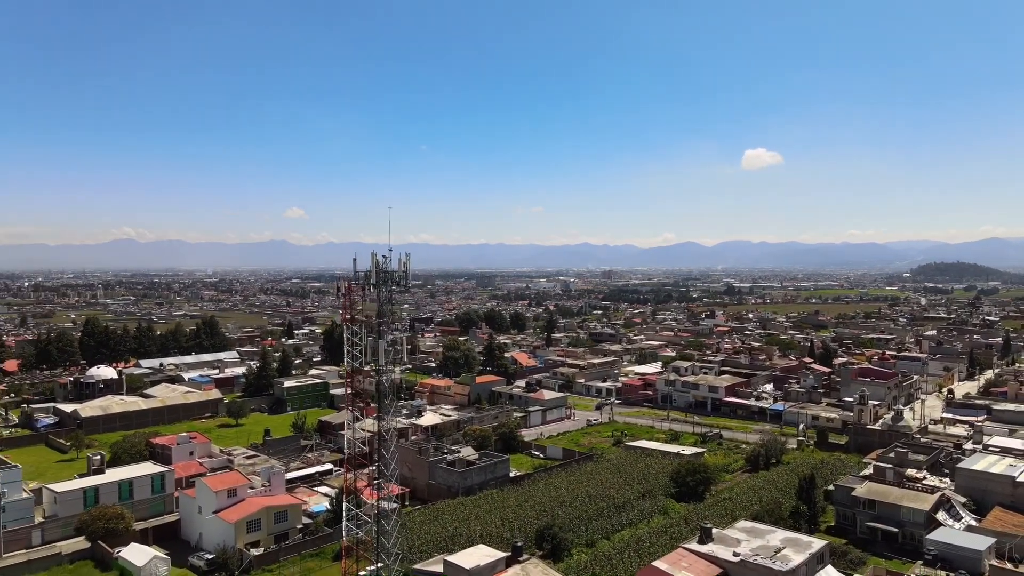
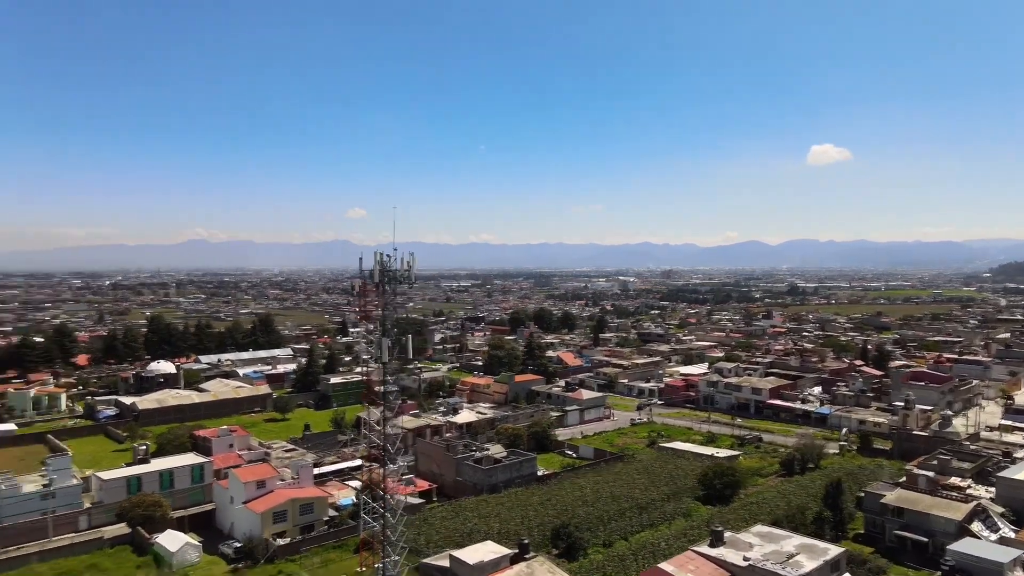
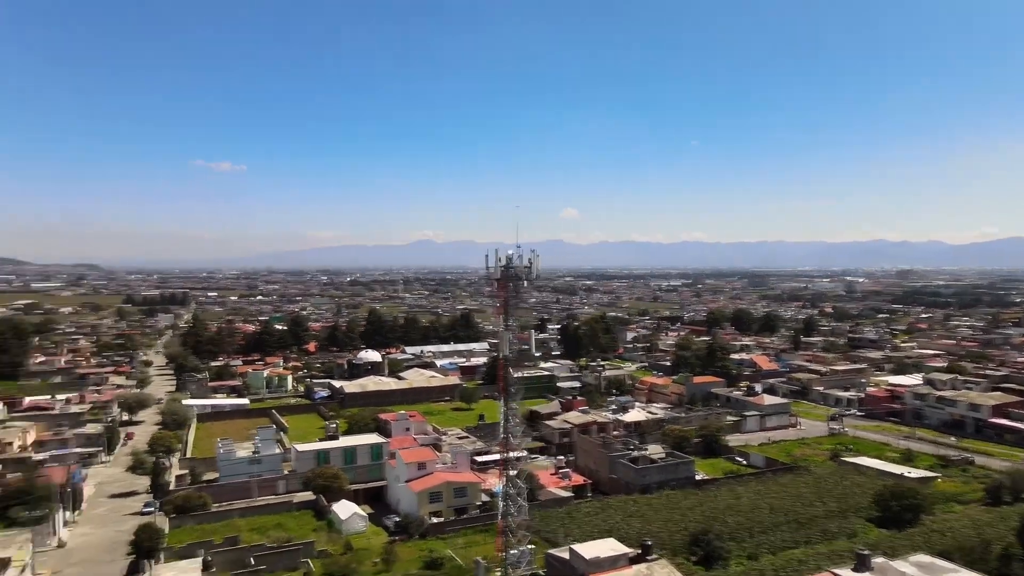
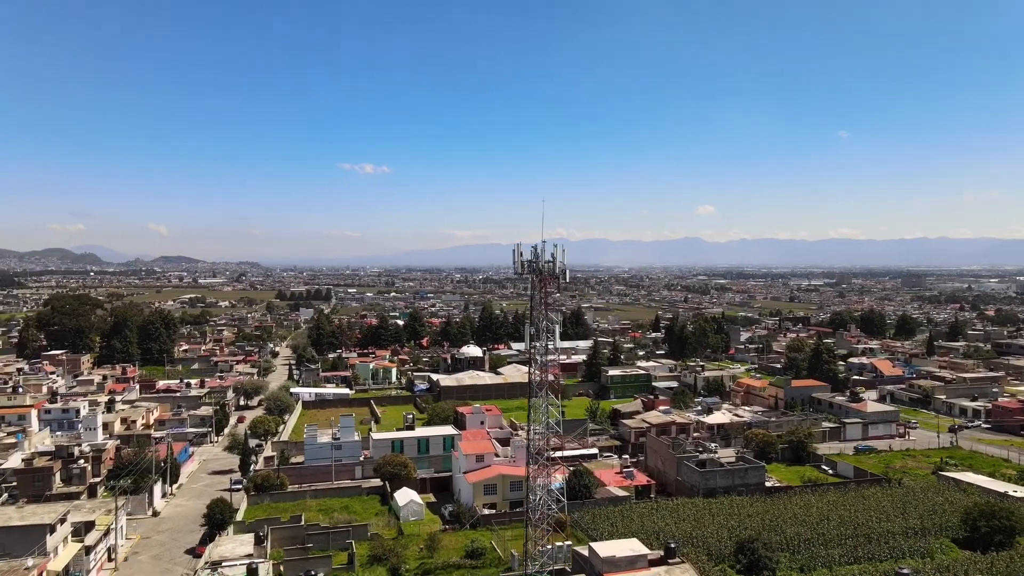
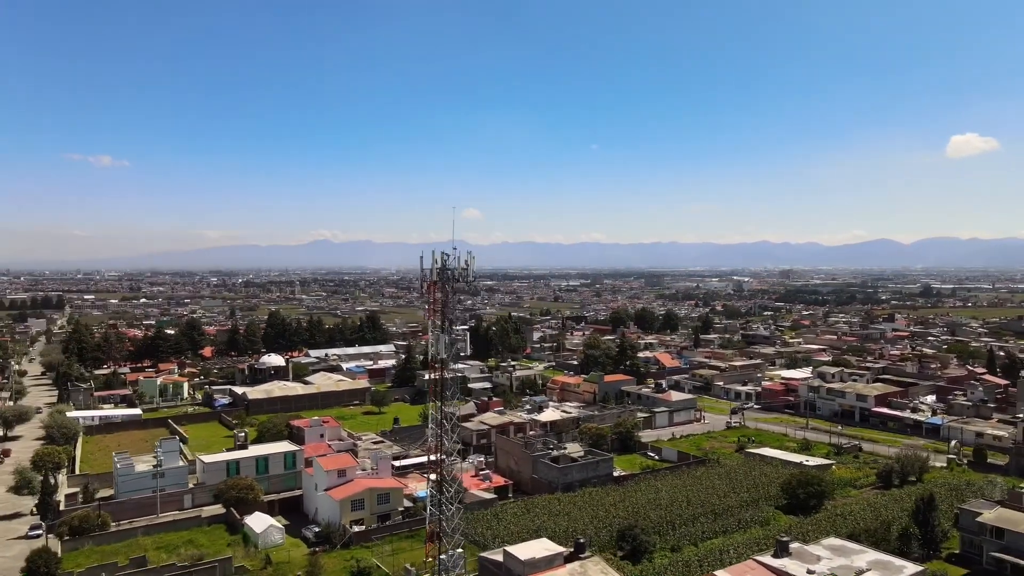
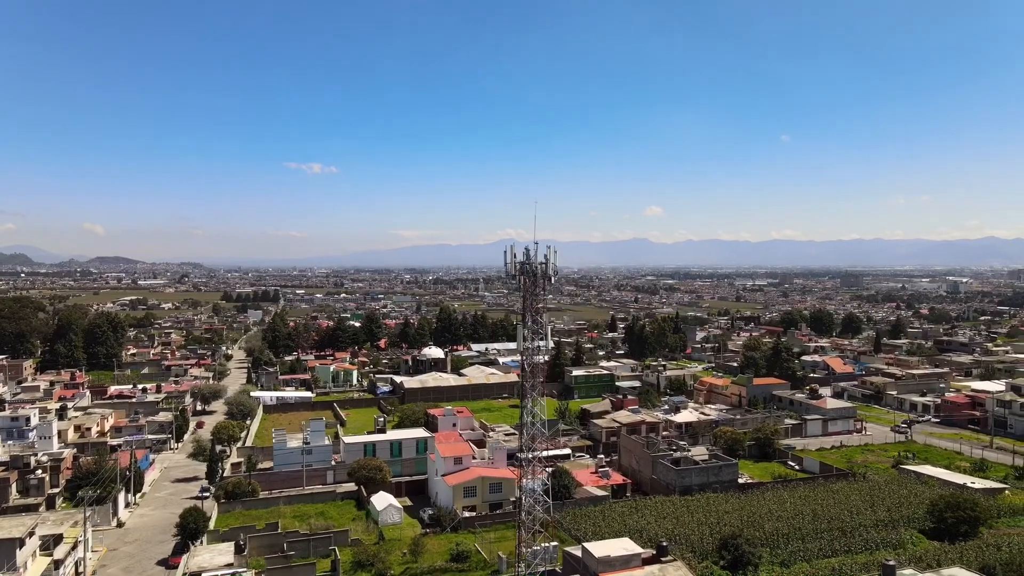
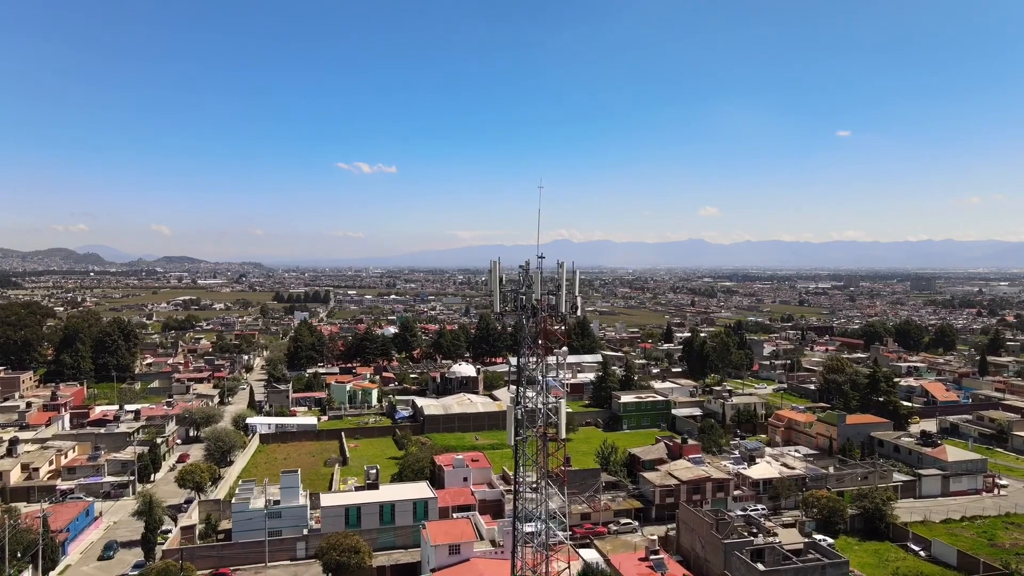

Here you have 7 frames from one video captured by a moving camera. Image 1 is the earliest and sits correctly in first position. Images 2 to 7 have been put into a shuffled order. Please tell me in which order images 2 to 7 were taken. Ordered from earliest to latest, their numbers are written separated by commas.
2, 5, 3, 6, 4, 7
